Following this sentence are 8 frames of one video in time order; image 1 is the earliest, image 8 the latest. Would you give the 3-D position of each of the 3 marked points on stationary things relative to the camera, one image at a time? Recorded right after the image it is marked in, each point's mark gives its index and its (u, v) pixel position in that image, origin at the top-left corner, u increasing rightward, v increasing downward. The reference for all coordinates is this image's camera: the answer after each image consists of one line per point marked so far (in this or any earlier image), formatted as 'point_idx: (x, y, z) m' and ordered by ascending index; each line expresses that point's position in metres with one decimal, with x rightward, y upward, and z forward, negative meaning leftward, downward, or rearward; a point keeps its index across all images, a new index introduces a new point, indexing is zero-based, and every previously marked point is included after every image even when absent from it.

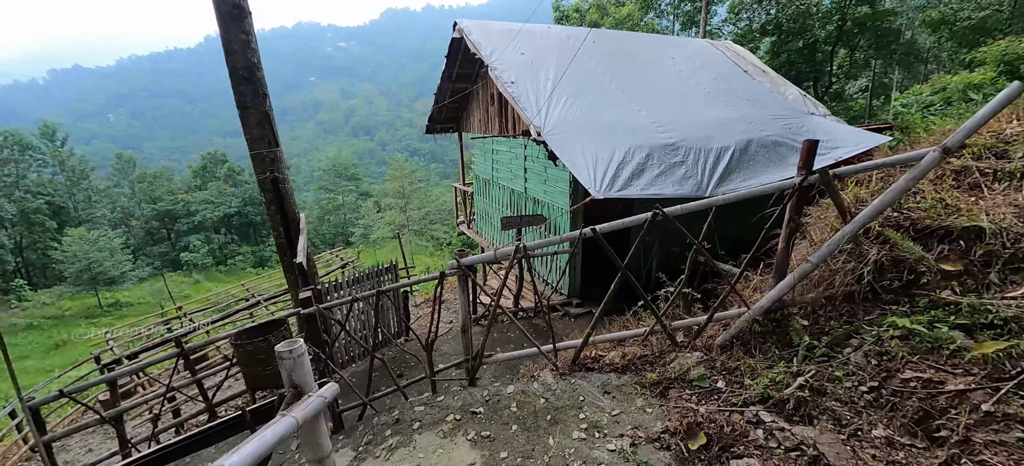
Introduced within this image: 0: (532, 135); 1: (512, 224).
0: (+0.3, +1.2, +5.3) m
1: (0.0, +0.1, +5.8) m
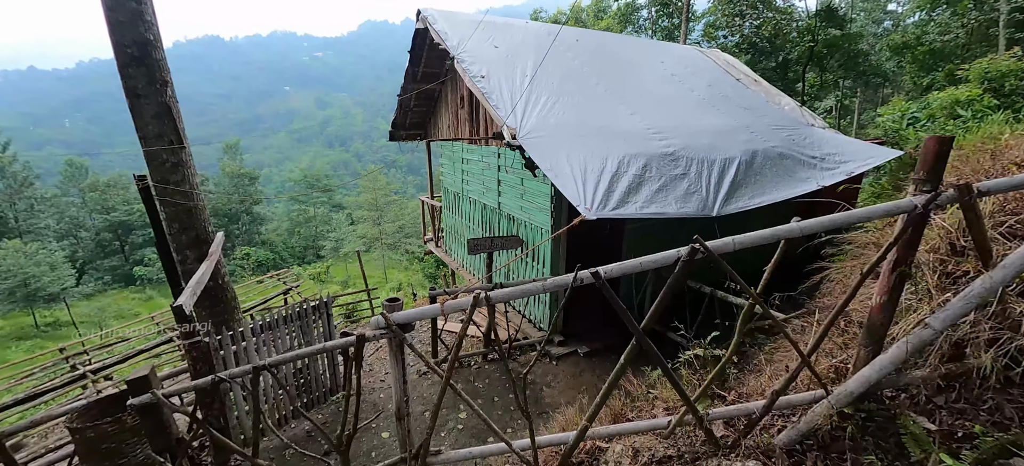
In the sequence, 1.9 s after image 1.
0: (-0.1, +1.0, +4.3) m
1: (-0.4, -0.2, +4.8) m
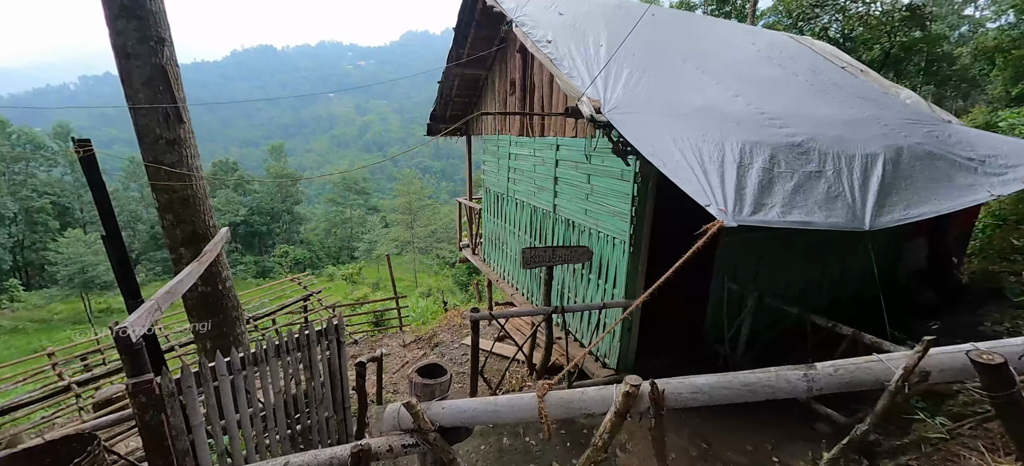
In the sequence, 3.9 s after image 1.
0: (+0.5, +0.9, +3.2) m
1: (+0.2, -0.3, +3.7) m
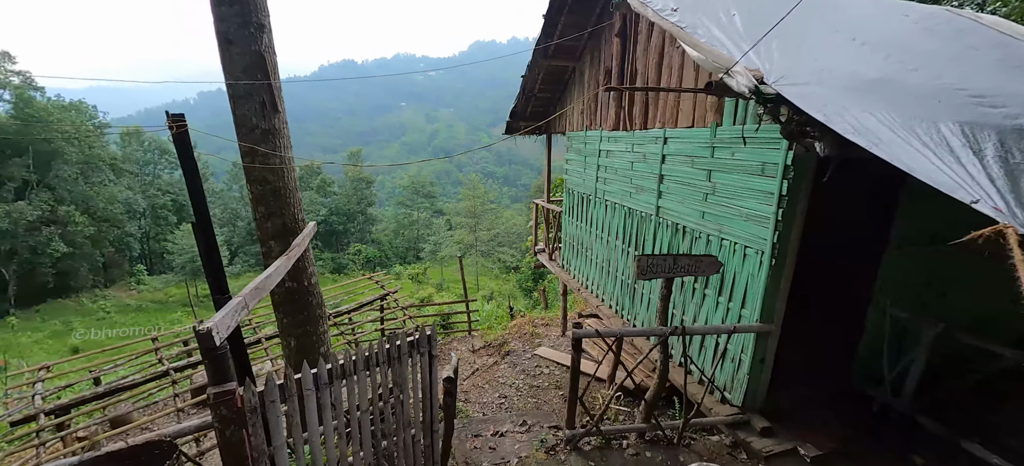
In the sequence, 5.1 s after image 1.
0: (+1.3, +0.9, +2.6) m
1: (+1.1, -0.3, +3.1) m
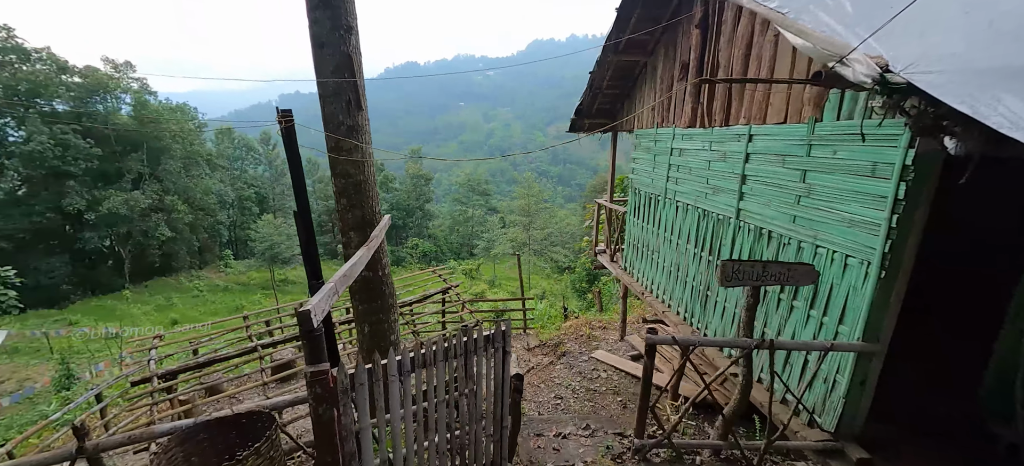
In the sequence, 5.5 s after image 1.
0: (+1.8, +0.8, +2.3) m
1: (+1.6, -0.3, +2.9) m
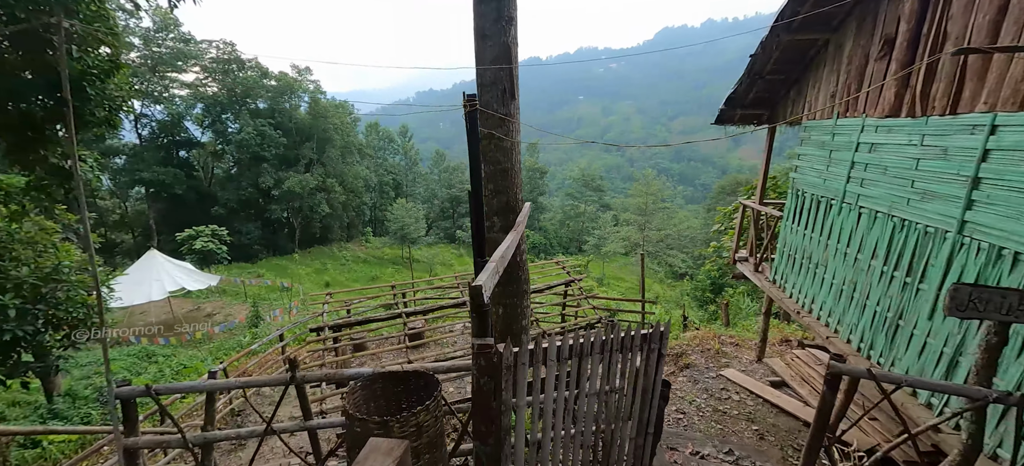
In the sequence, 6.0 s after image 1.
0: (+2.7, +0.7, +1.6) m
1: (+2.5, -0.4, +2.2) m
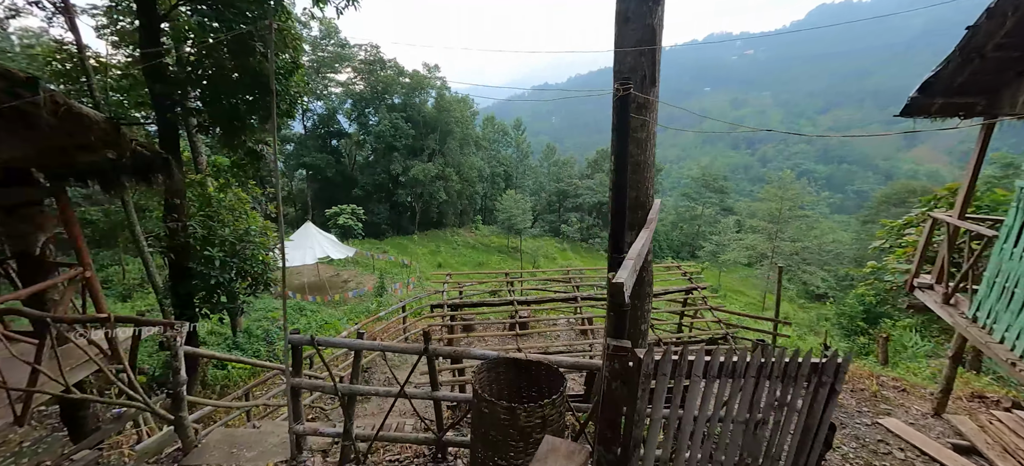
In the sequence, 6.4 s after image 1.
0: (+3.2, +0.5, +0.7) m
1: (+3.1, -0.6, +1.4) m
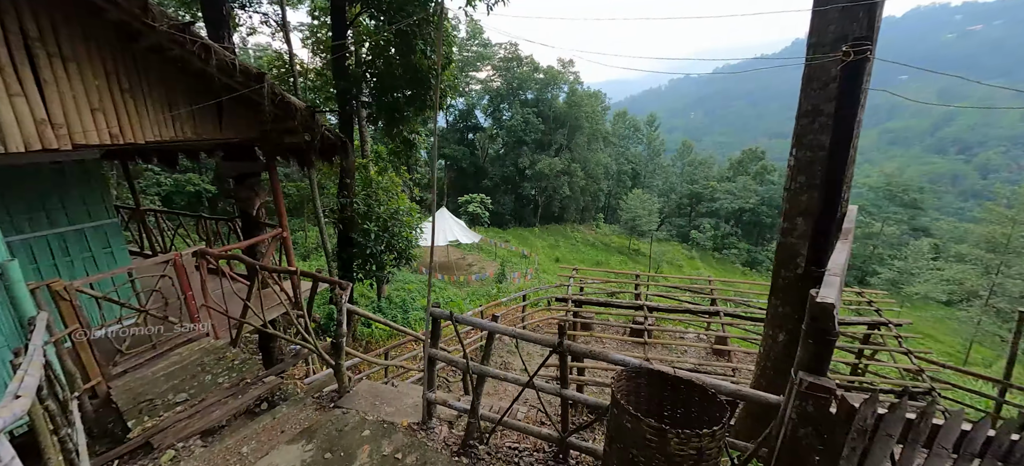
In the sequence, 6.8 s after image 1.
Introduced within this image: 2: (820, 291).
0: (+3.4, +0.2, -0.4) m
1: (+3.5, -0.9, +0.3) m
2: (+1.1, -0.2, +1.4) m
